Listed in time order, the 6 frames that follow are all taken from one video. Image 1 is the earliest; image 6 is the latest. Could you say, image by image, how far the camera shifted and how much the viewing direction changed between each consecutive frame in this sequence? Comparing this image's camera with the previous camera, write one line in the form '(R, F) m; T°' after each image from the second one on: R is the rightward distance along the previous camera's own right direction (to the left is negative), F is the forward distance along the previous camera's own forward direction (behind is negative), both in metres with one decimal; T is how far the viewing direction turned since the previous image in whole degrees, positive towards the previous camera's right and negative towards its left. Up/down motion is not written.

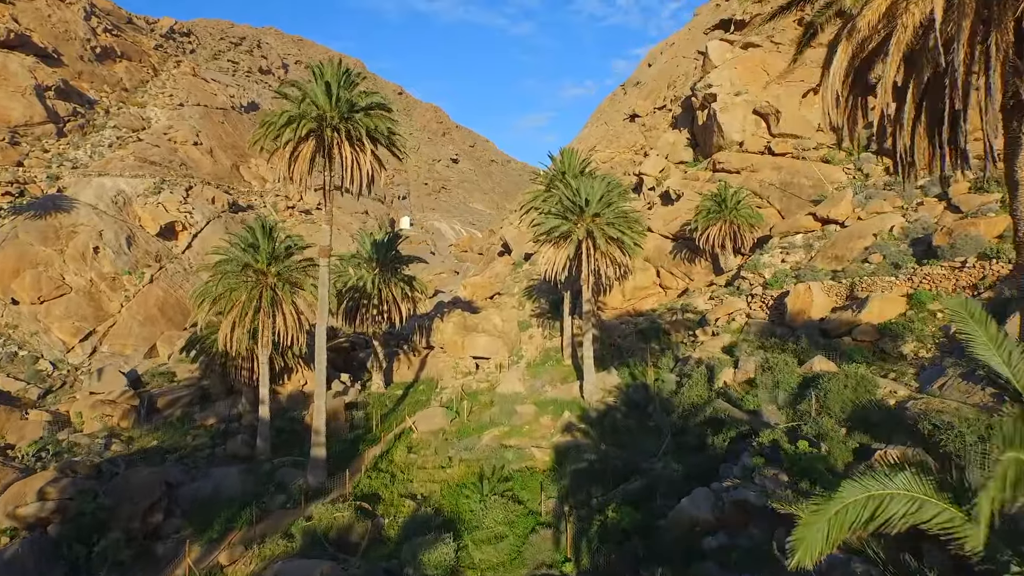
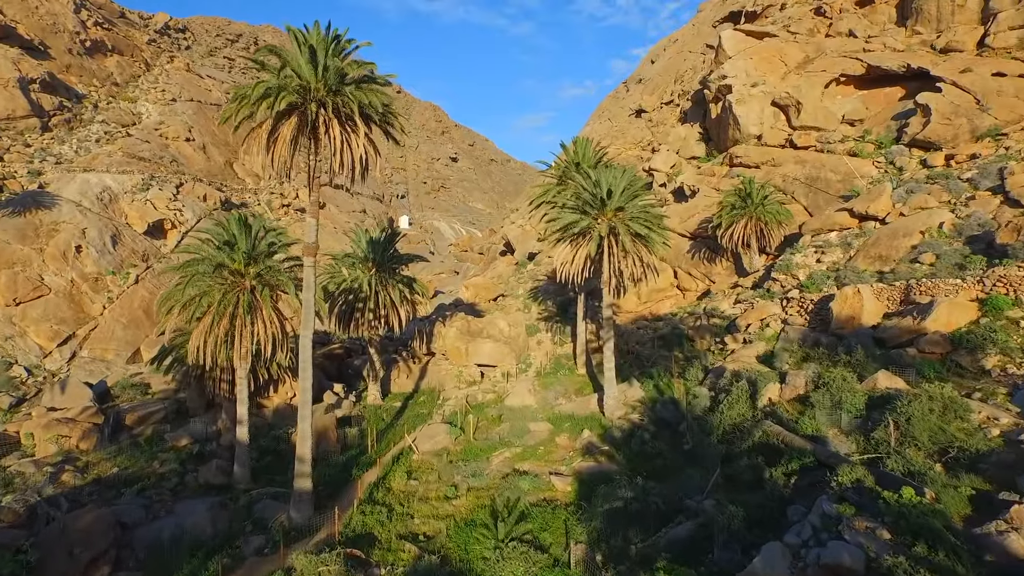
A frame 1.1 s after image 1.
(-0.4, +2.3) m; 0°
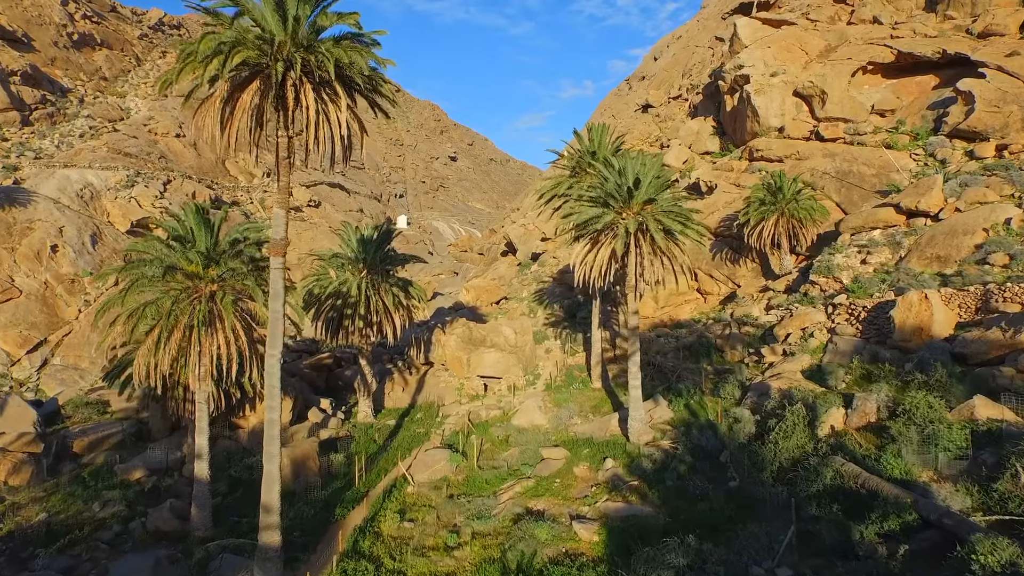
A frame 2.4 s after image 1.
(-0.3, +2.6) m; 0°
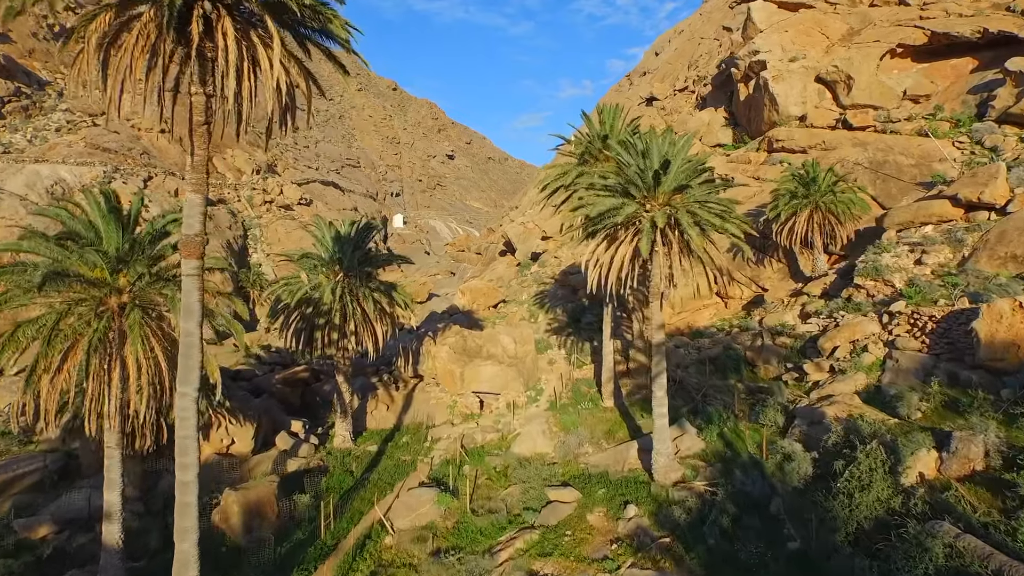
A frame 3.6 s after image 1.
(0.0, +2.9) m; 0°
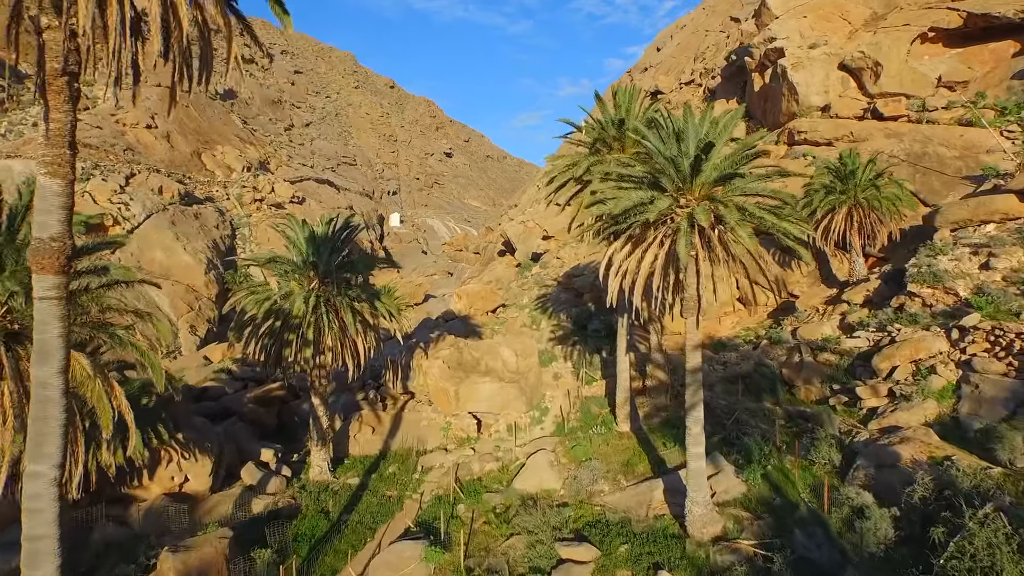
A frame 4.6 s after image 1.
(-0.1, +2.5) m; 0°
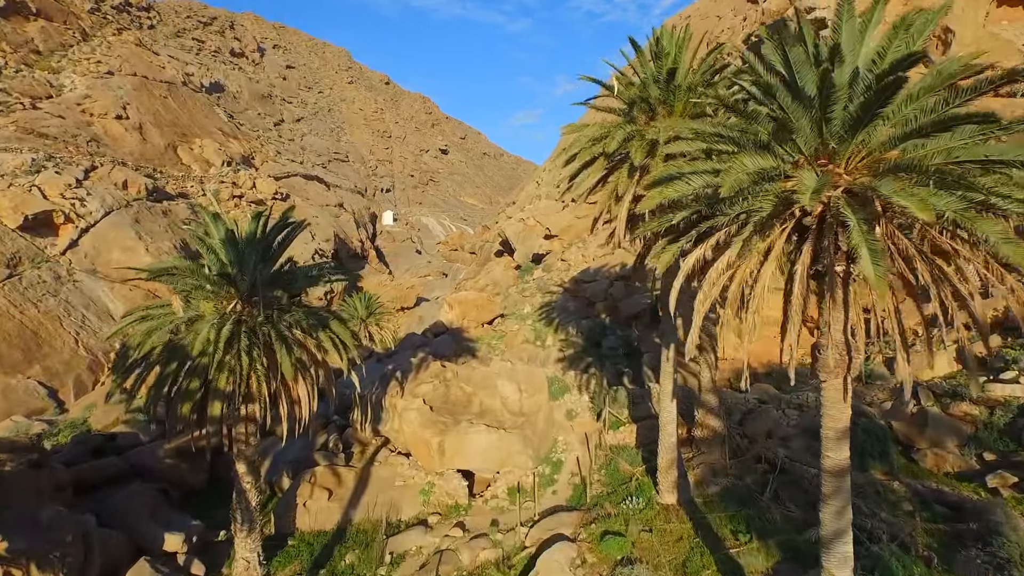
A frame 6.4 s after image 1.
(-0.1, +4.9) m; 0°
